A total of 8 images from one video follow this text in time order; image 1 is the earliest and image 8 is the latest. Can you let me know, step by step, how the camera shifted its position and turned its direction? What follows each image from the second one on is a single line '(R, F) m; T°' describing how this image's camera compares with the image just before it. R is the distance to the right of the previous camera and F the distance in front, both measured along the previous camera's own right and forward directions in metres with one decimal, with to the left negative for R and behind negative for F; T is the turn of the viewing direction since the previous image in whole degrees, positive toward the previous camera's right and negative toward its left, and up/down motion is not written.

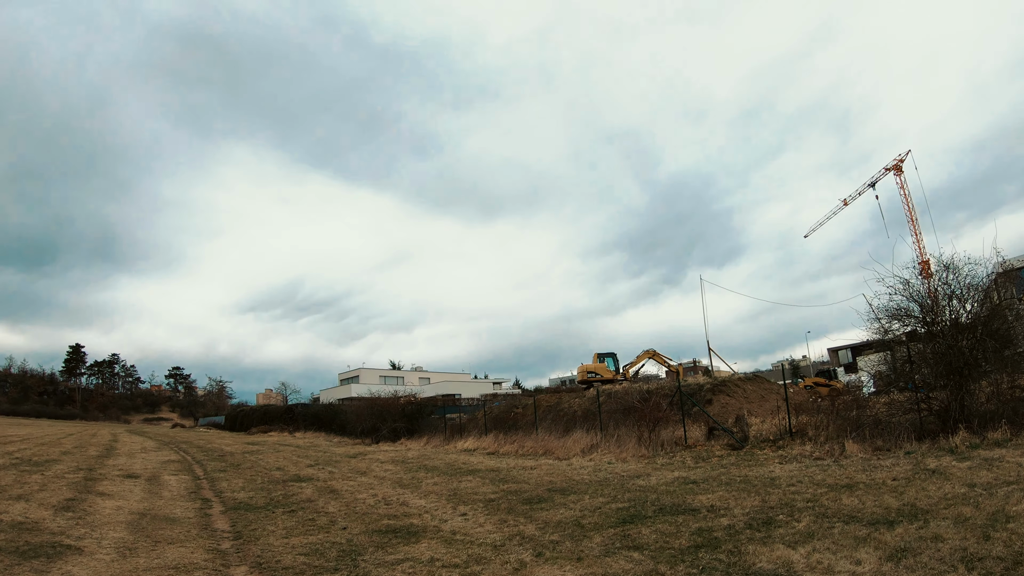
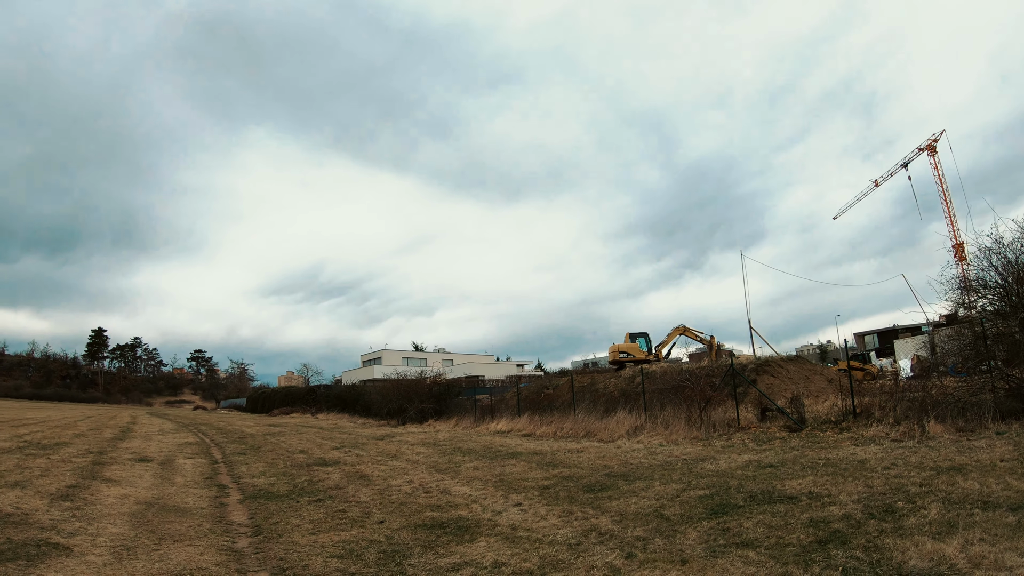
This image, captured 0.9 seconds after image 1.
(-0.6, +1.4) m; -2°
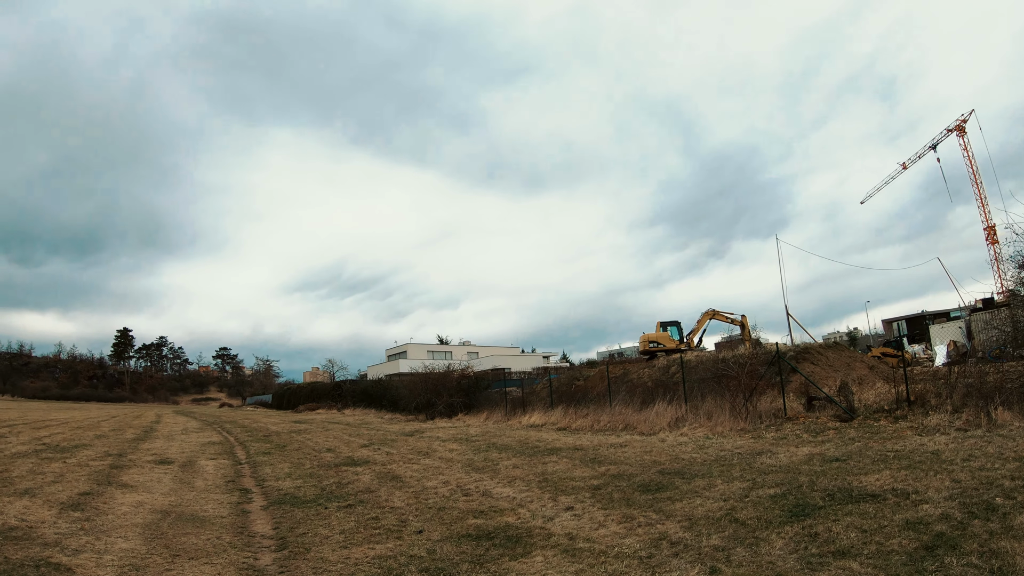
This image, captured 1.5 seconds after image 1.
(-0.3, +0.8) m; -2°
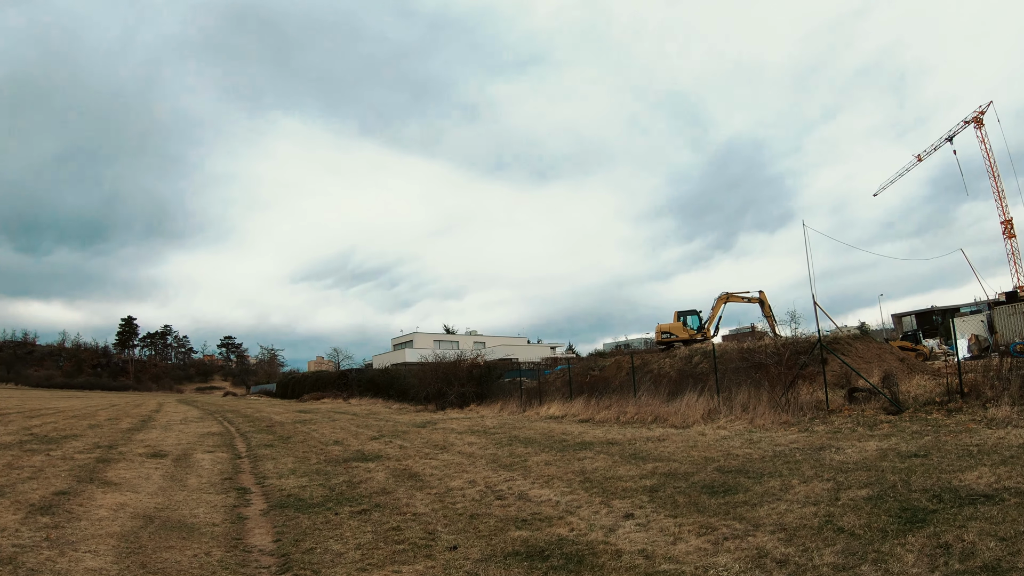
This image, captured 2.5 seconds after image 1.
(-0.4, +1.1) m; 0°
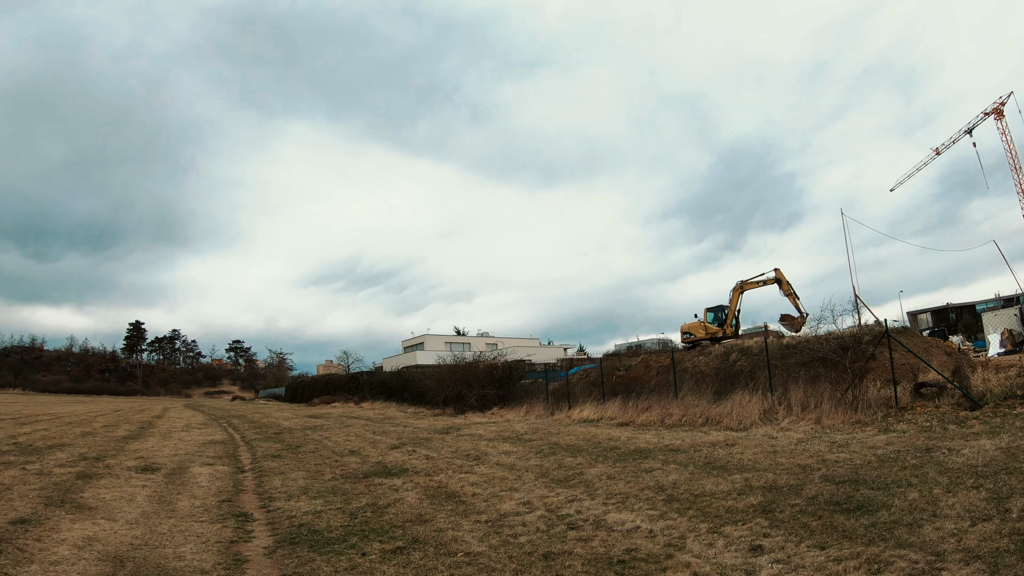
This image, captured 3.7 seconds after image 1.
(-0.6, +1.5) m; -1°
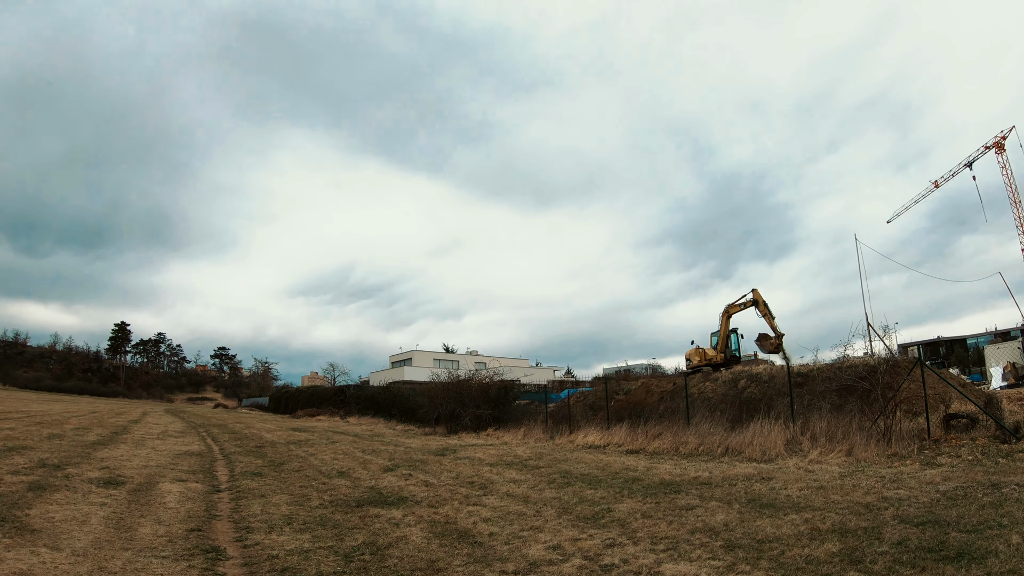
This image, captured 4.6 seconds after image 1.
(-0.4, +0.9) m; +1°
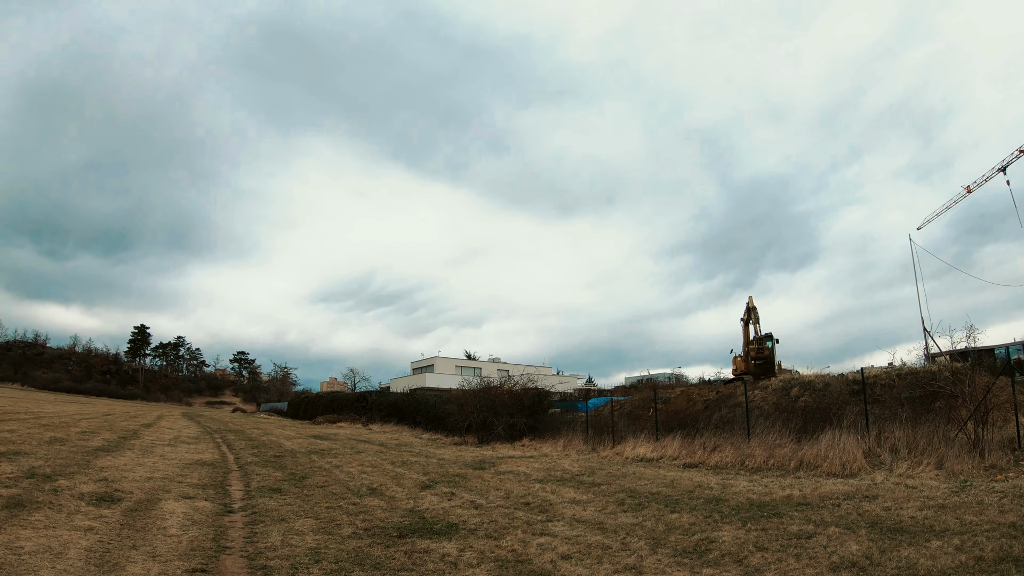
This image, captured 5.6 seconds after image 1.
(-0.6, +1.4) m; -2°
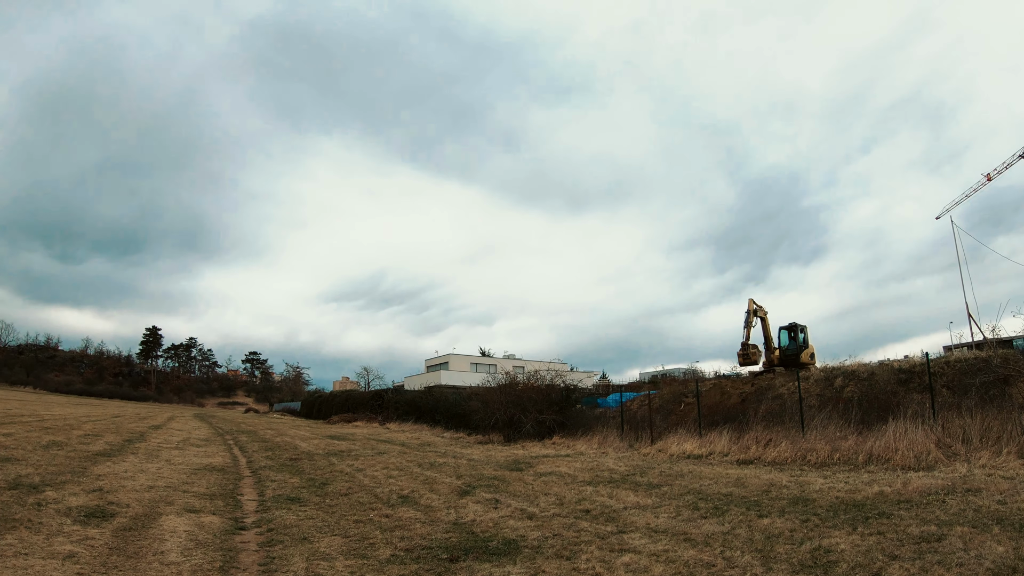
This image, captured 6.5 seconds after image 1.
(-0.5, +1.1) m; -1°
